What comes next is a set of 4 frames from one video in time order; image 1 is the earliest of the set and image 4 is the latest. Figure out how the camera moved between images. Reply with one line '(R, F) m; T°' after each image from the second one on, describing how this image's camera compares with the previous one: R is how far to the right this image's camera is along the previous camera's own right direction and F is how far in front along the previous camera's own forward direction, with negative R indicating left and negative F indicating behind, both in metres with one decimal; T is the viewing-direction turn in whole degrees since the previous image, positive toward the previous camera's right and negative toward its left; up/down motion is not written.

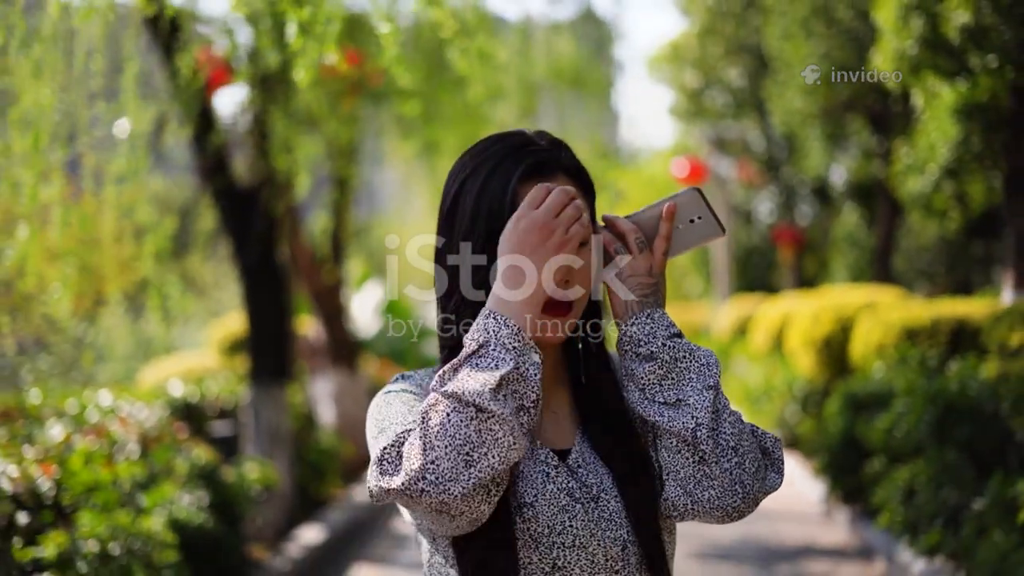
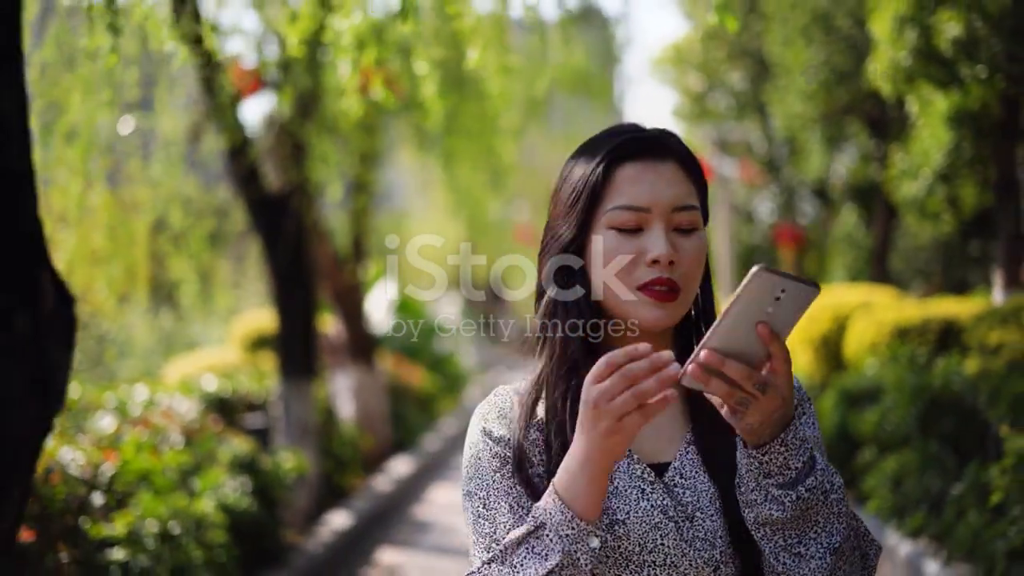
(-0.1, -0.5) m; 0°
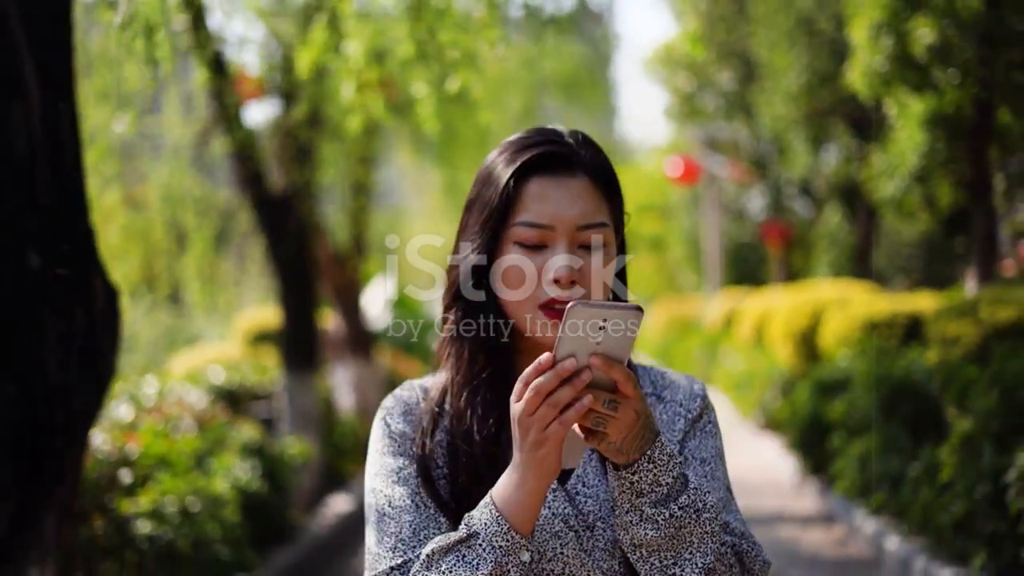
(0.0, -0.4) m; 0°
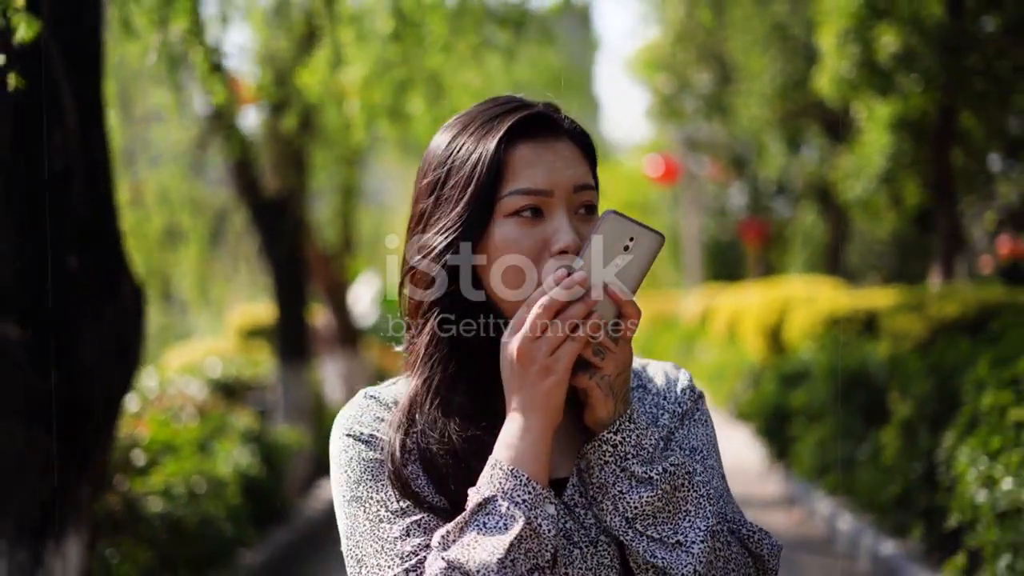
(0.0, -0.5) m; +1°
